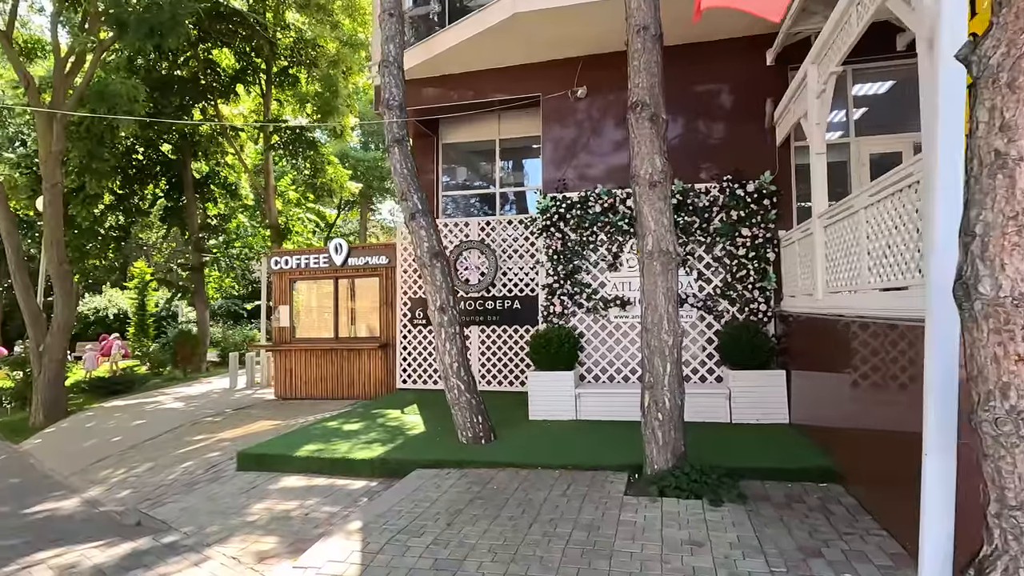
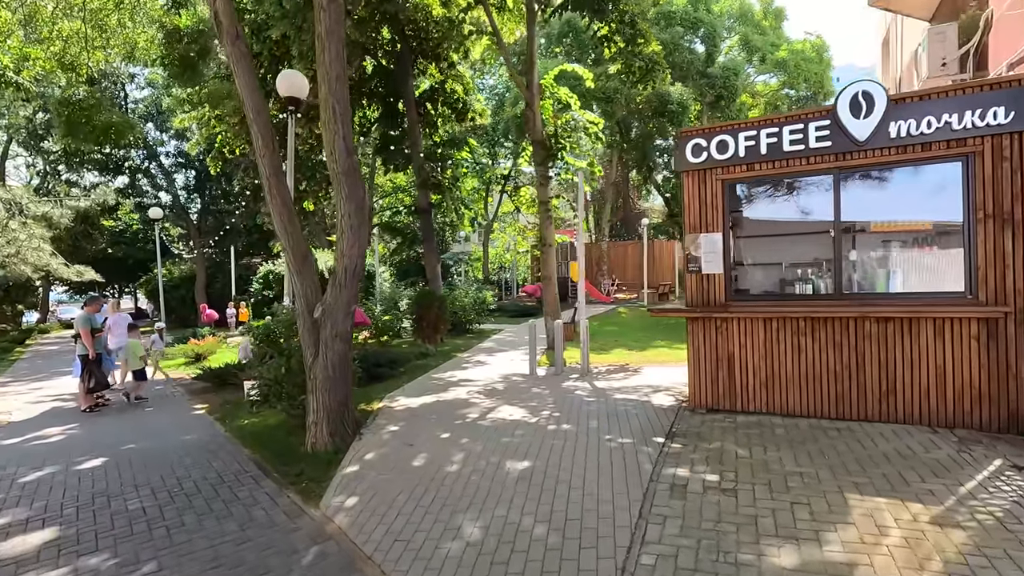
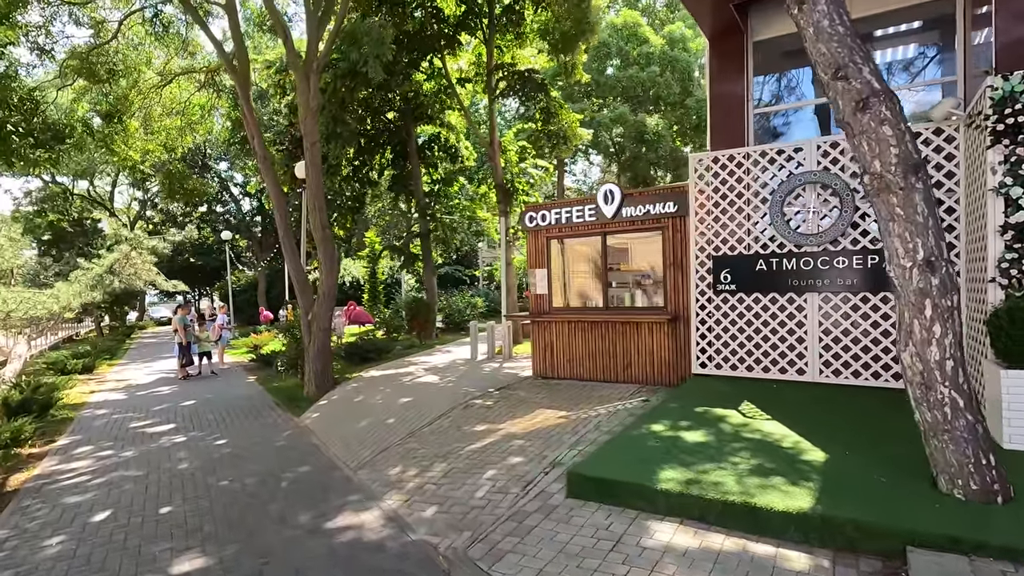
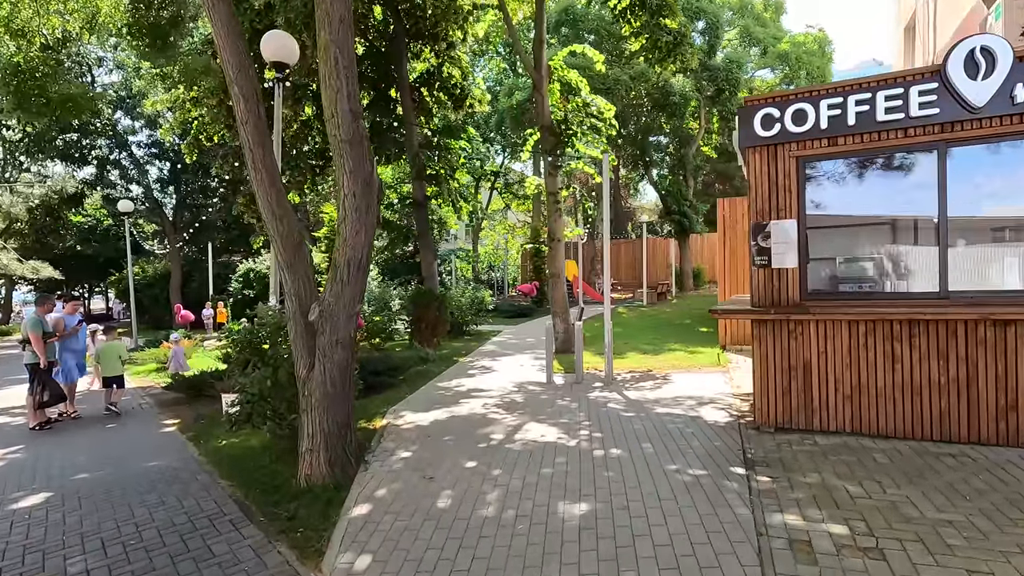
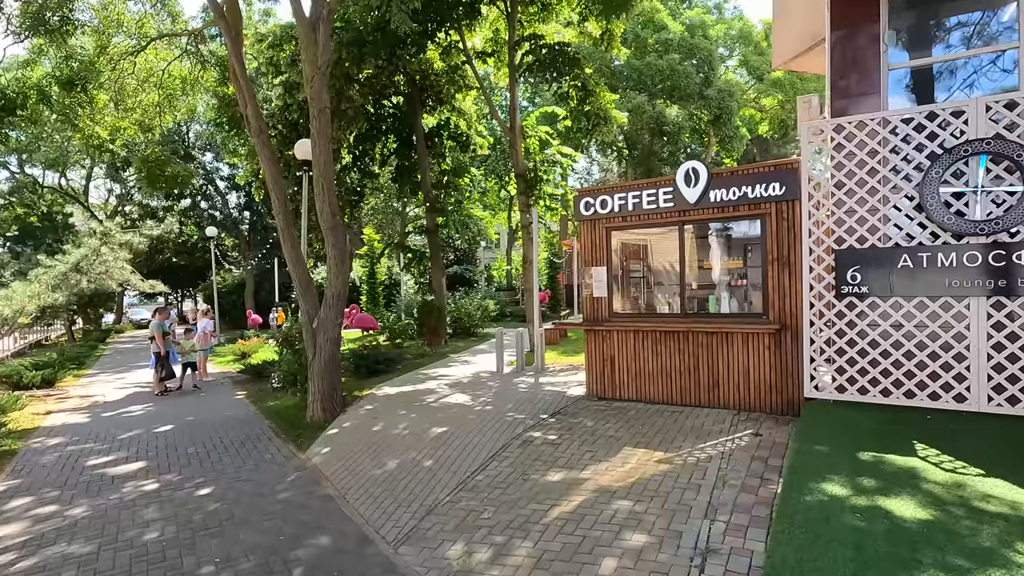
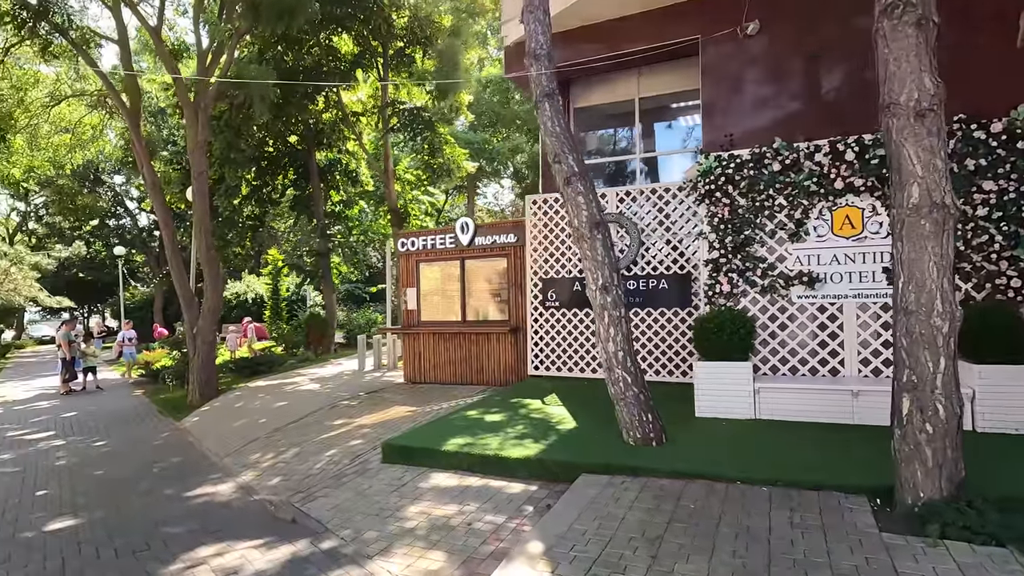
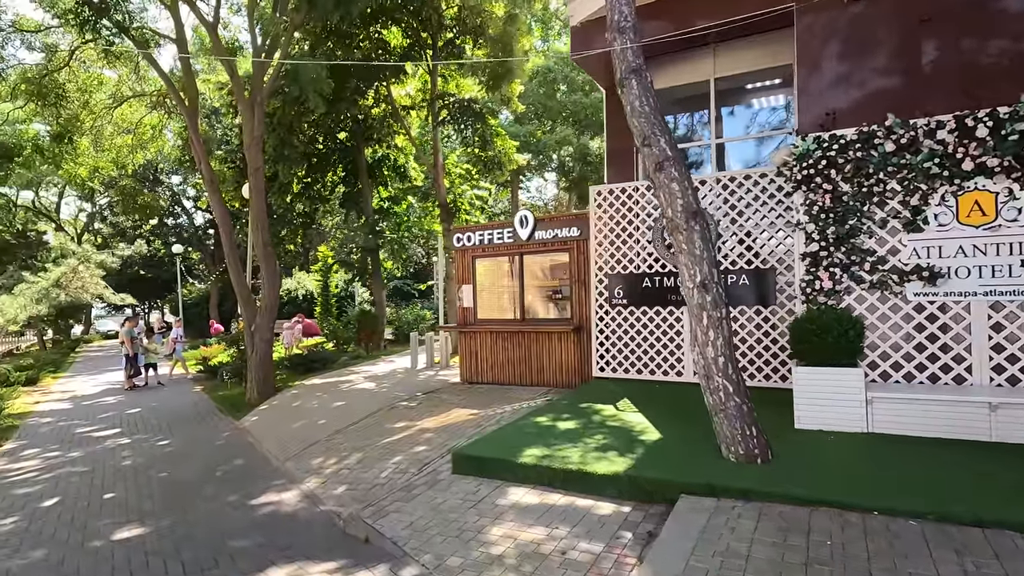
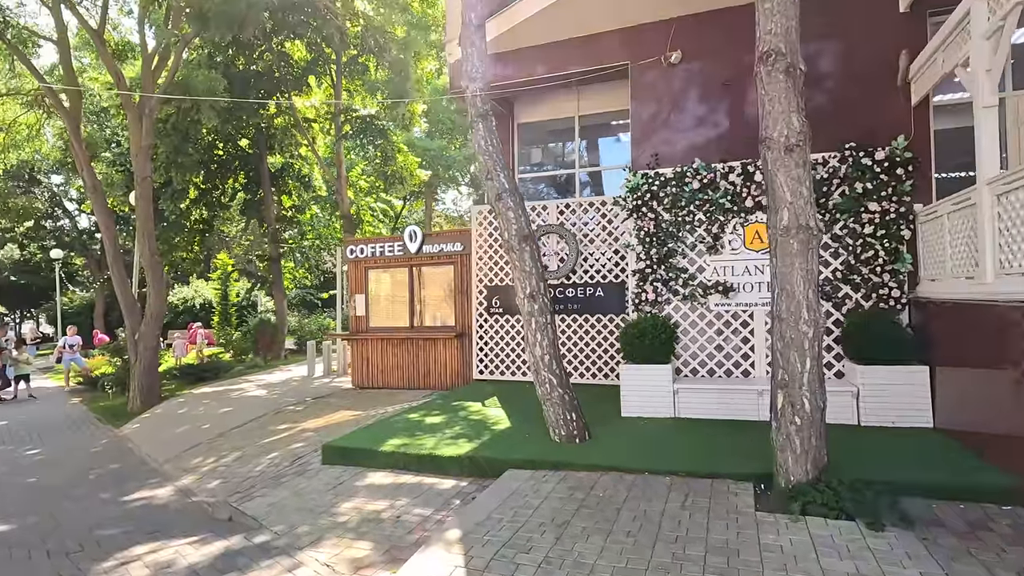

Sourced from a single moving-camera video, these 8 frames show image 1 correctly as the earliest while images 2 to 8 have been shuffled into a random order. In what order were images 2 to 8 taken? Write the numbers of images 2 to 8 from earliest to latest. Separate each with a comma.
8, 6, 7, 3, 5, 2, 4
